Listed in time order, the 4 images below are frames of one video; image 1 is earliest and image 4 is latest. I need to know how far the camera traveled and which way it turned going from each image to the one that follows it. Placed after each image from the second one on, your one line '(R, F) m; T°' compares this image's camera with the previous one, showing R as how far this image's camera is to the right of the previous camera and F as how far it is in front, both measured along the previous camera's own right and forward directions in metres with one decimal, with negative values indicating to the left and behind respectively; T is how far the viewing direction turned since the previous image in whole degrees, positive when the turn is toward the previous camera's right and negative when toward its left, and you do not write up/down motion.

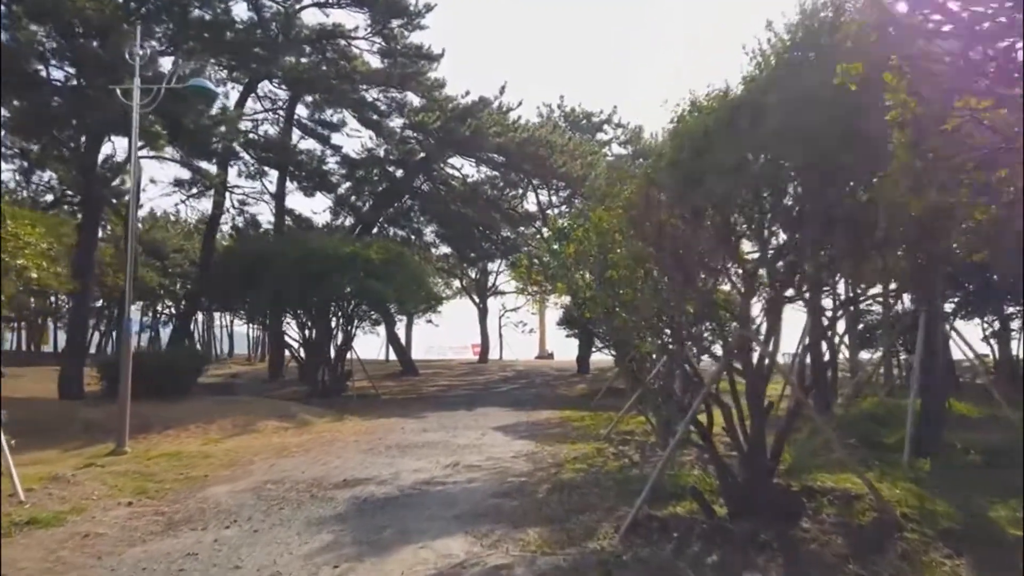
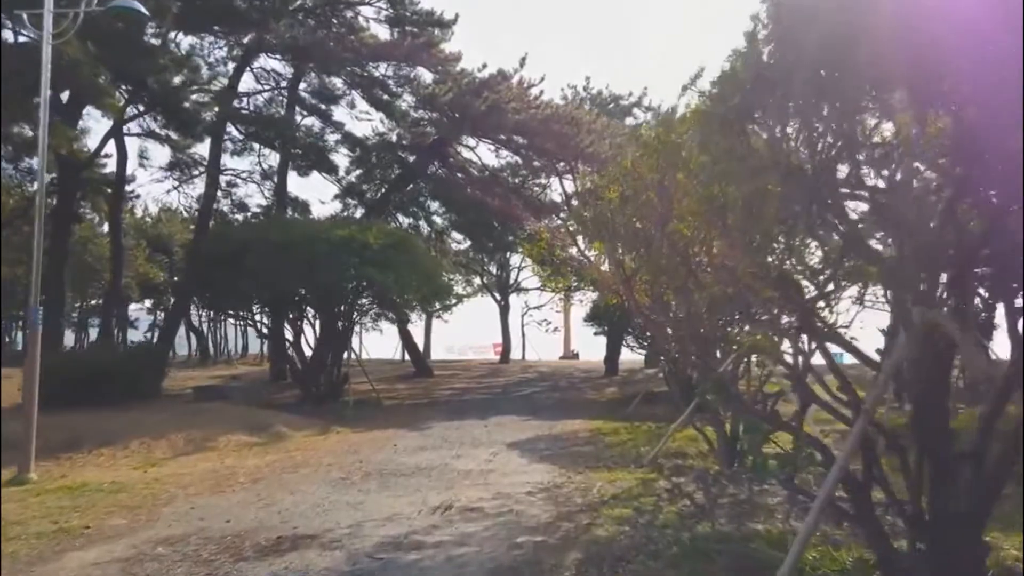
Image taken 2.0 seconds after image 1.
(+0.1, +4.2) m; -2°
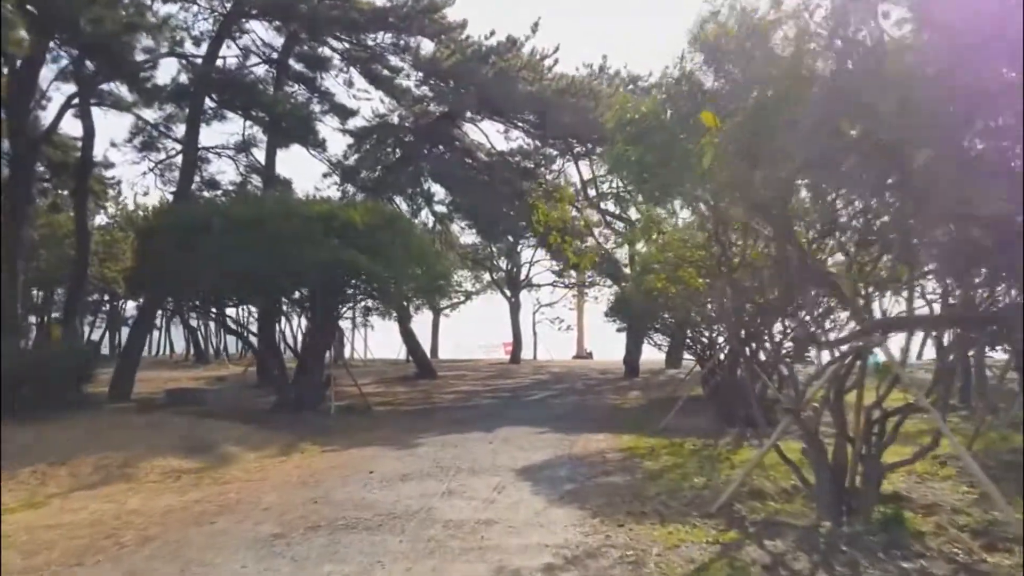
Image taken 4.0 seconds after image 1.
(0.0, +4.1) m; -1°
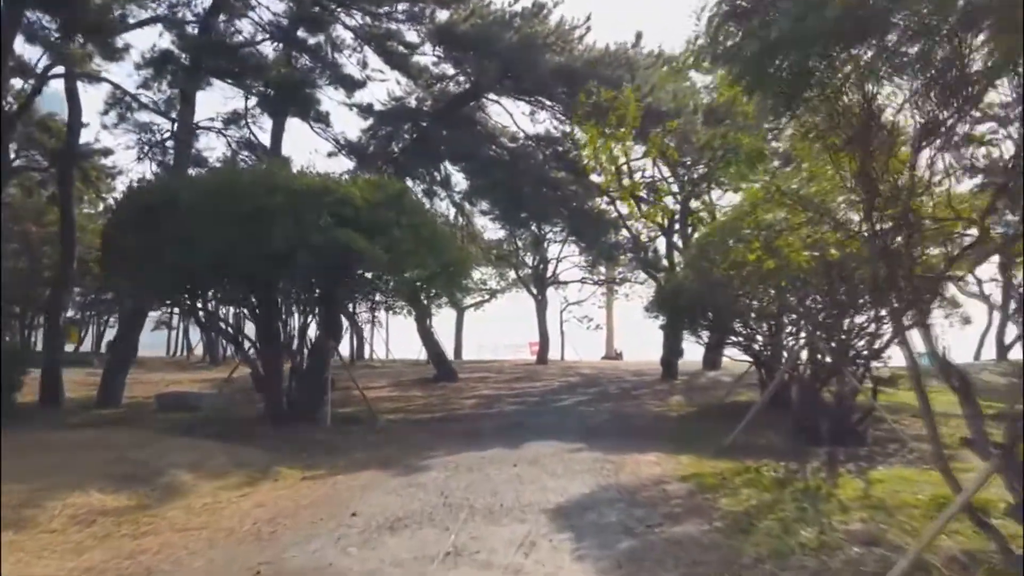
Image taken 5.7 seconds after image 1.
(-0.1, +3.5) m; -2°
